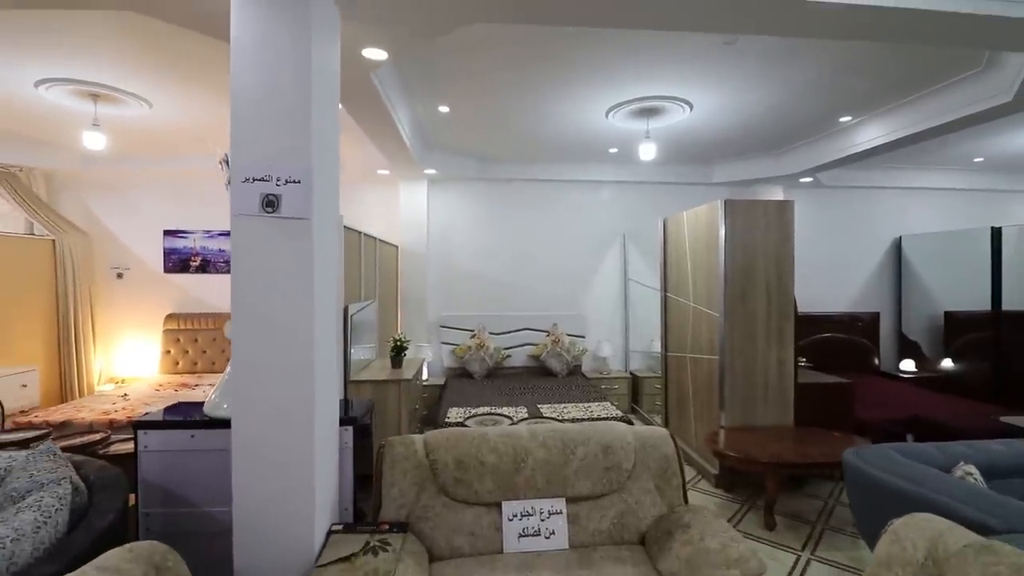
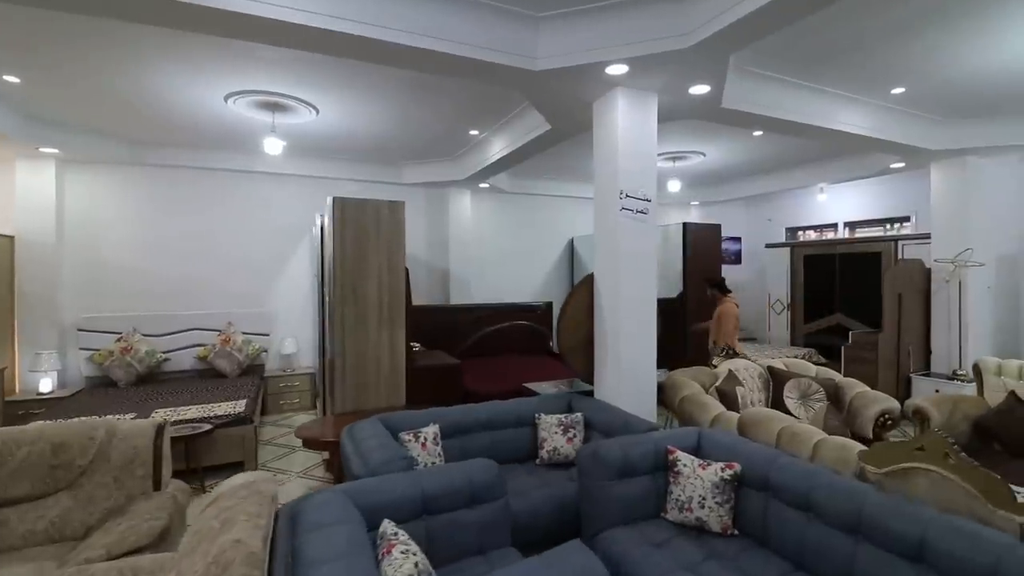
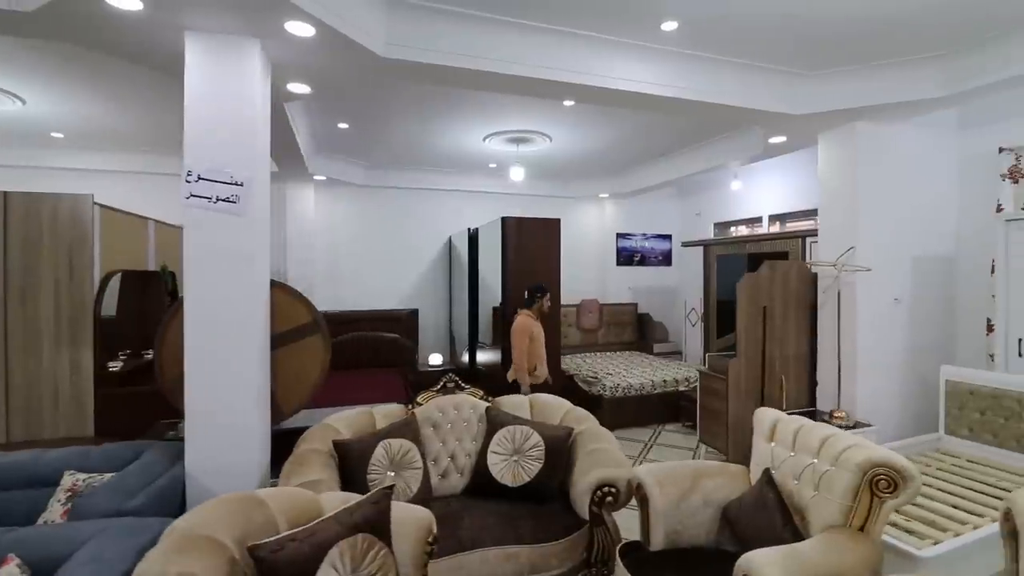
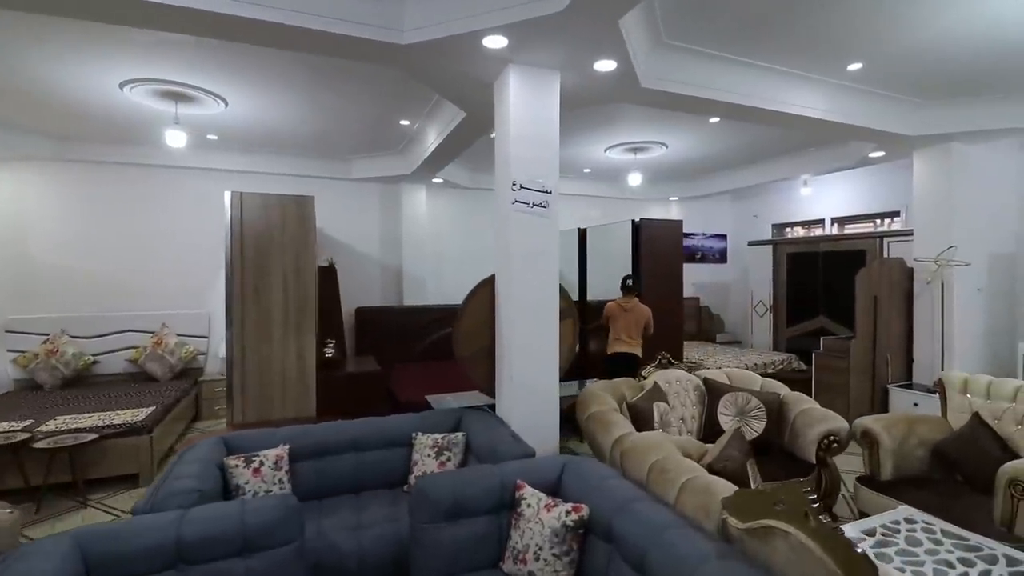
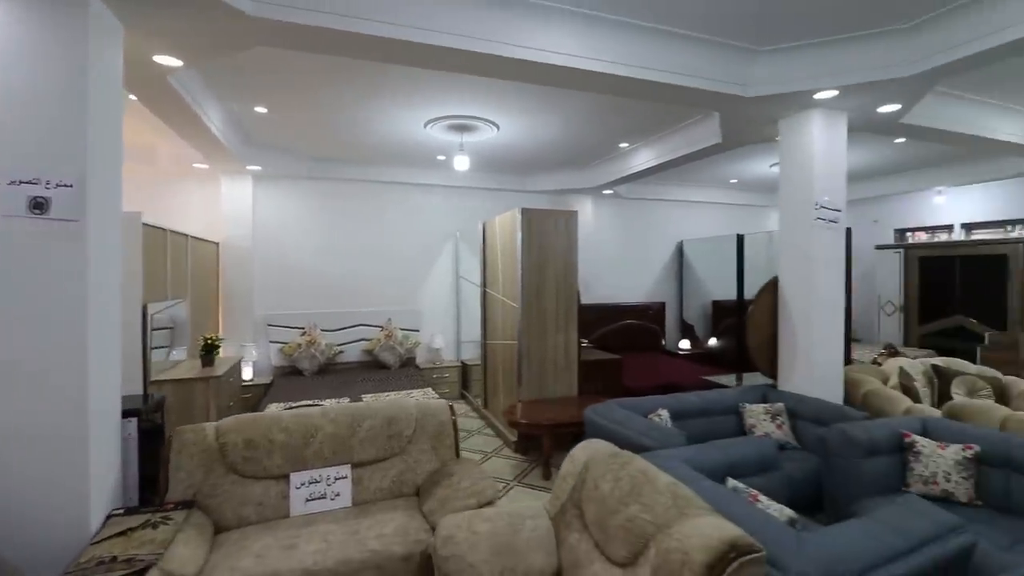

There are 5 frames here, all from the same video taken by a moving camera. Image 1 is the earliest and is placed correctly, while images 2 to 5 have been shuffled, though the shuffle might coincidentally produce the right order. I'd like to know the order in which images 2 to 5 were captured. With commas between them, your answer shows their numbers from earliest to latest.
5, 2, 4, 3
